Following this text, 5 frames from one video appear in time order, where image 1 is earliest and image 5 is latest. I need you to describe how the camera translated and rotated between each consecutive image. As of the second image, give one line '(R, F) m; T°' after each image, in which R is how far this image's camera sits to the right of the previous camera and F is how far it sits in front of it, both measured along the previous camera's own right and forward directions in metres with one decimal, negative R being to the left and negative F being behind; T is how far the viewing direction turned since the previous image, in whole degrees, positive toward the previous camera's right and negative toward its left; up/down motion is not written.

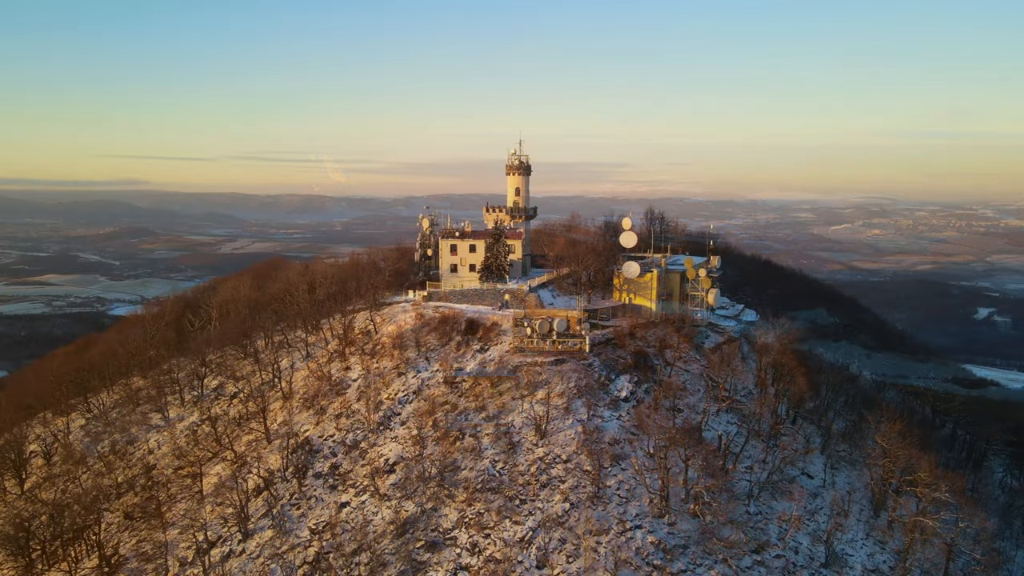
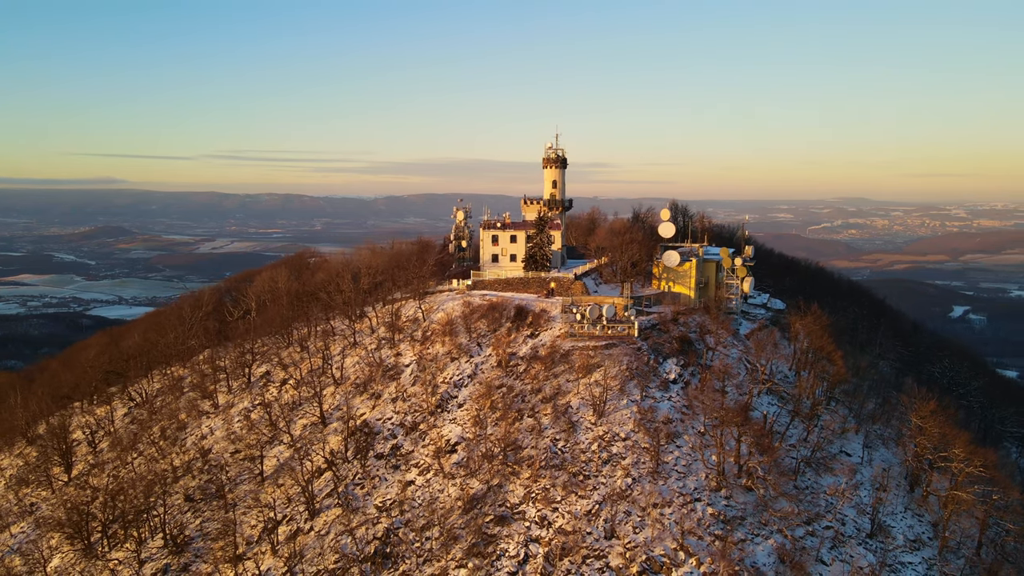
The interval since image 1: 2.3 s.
(-3.3, -0.9) m; +1°
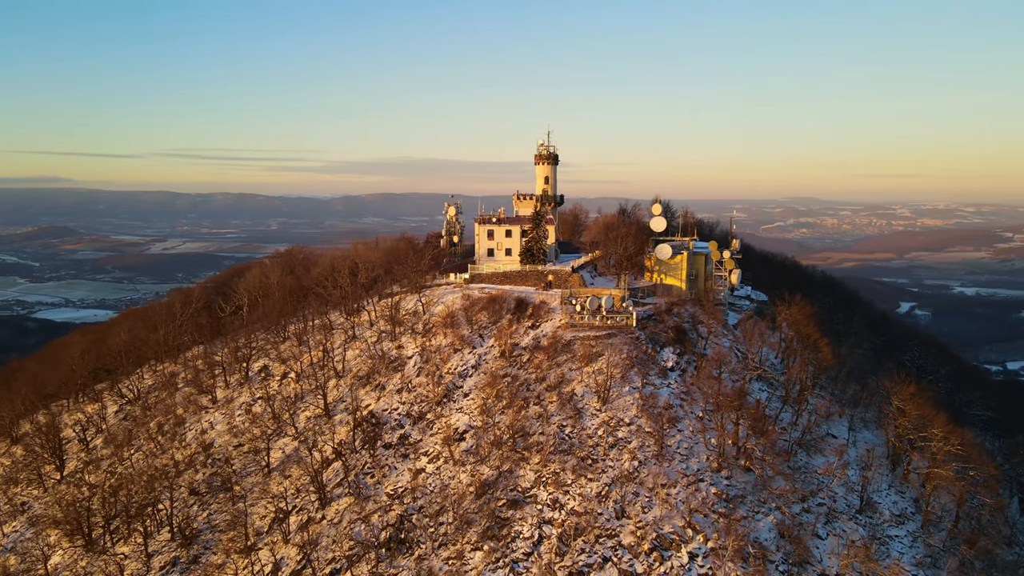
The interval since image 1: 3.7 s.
(-1.9, -0.7) m; +3°
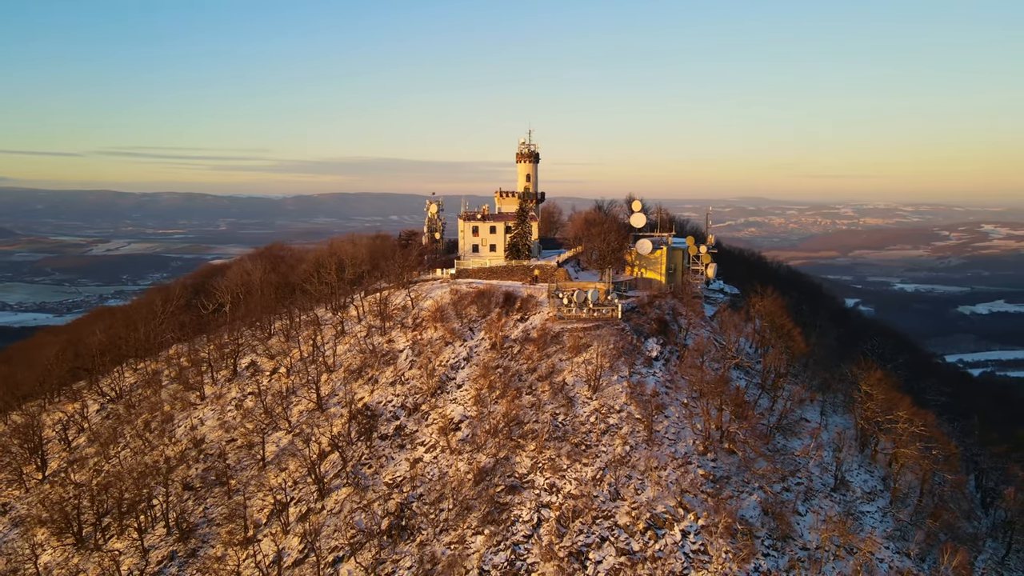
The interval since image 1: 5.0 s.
(-1.5, -0.8) m; +3°
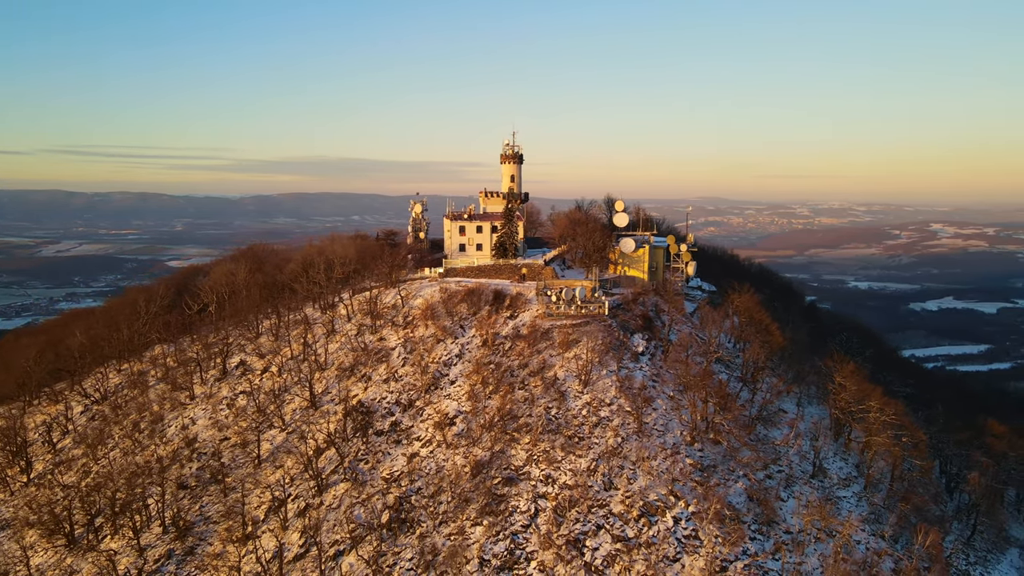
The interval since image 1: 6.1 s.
(-1.2, -0.7) m; +3°
